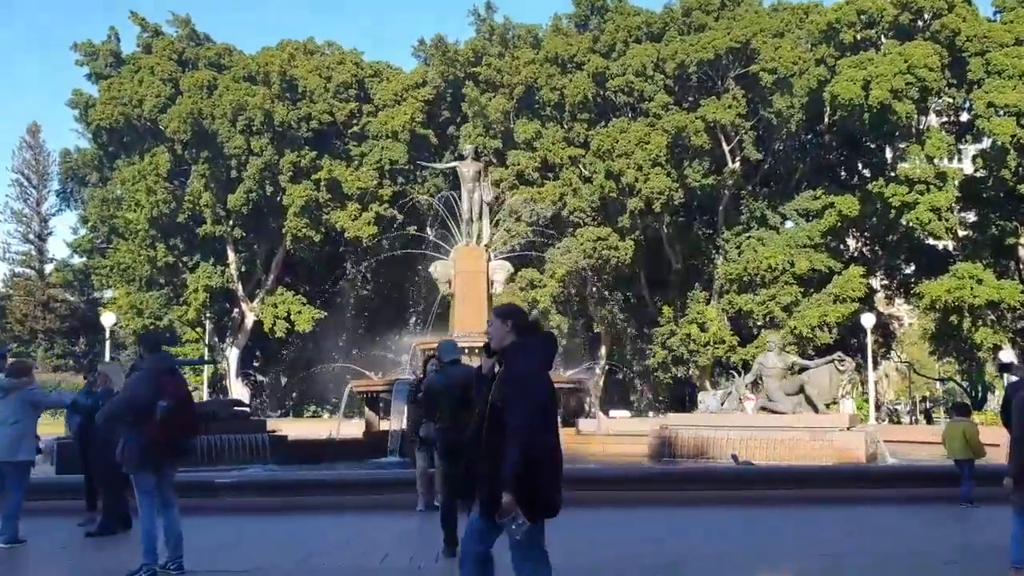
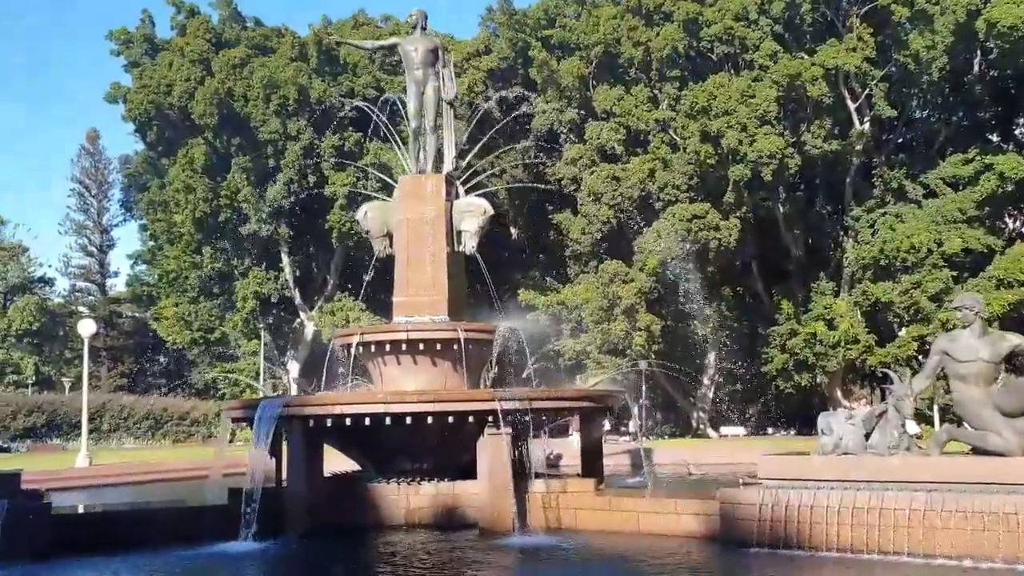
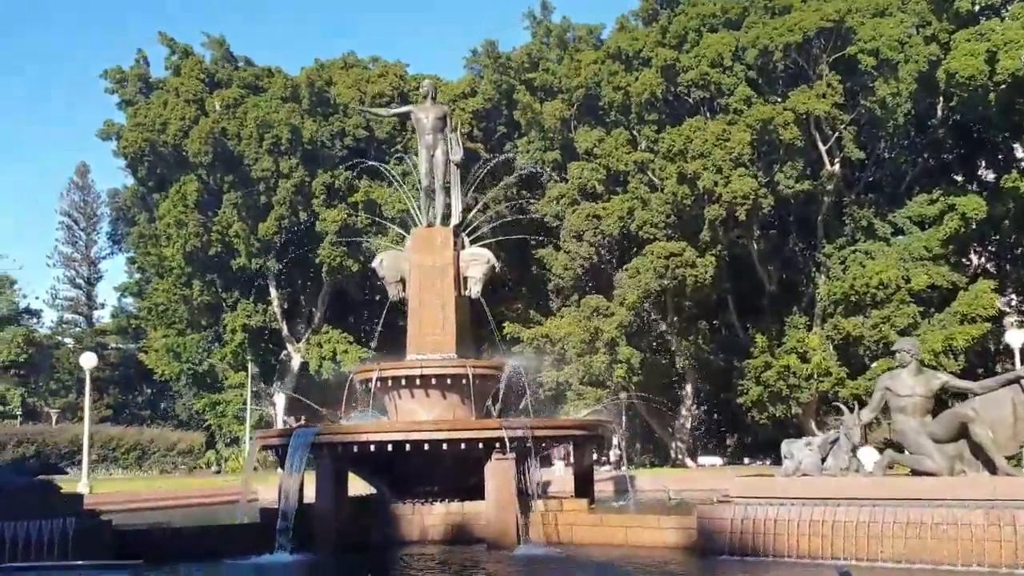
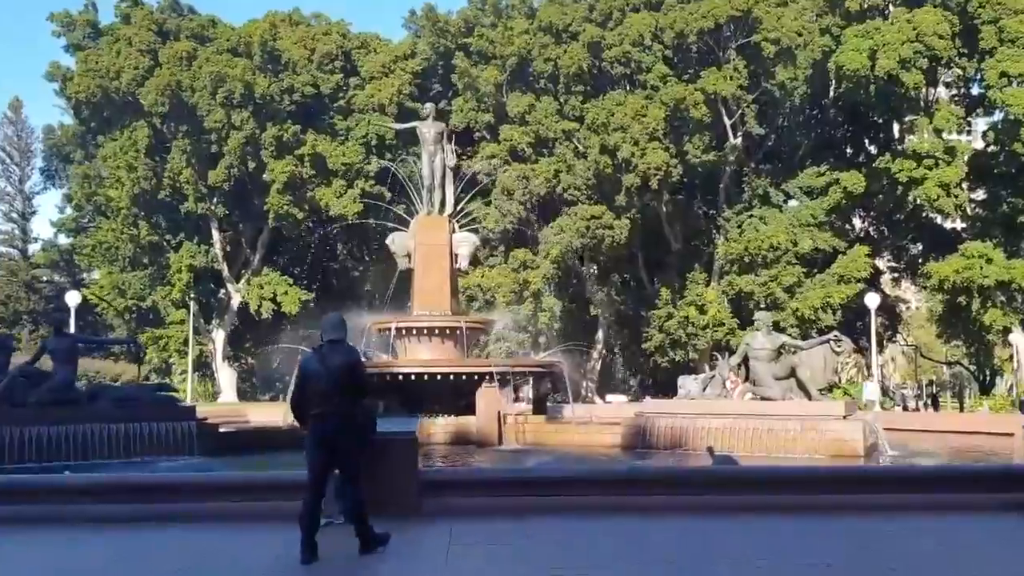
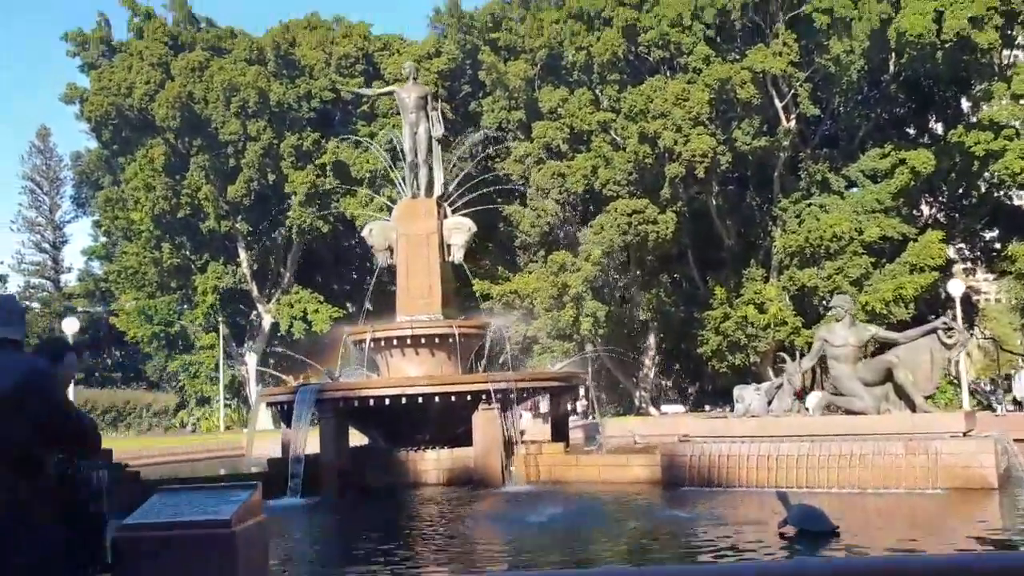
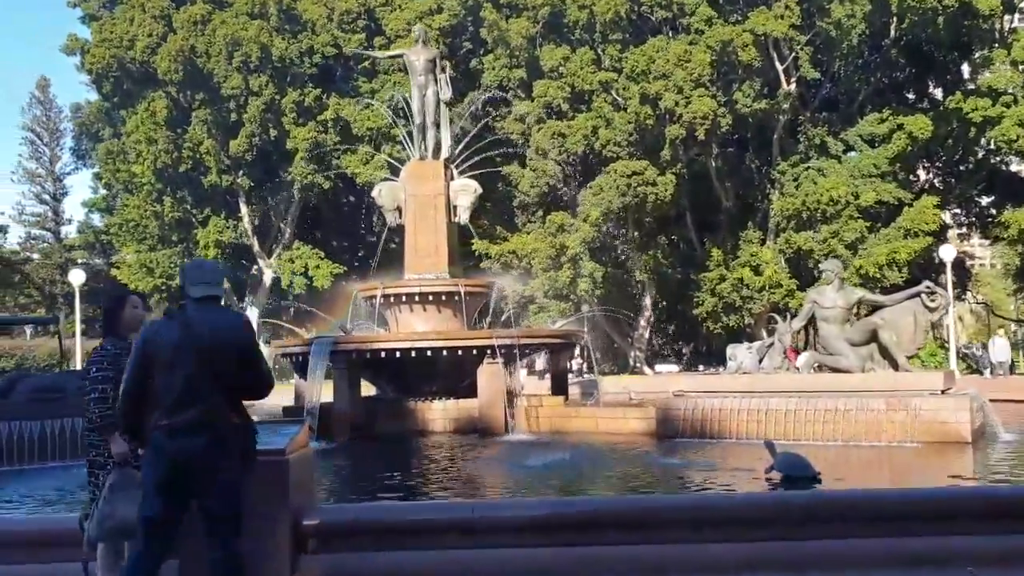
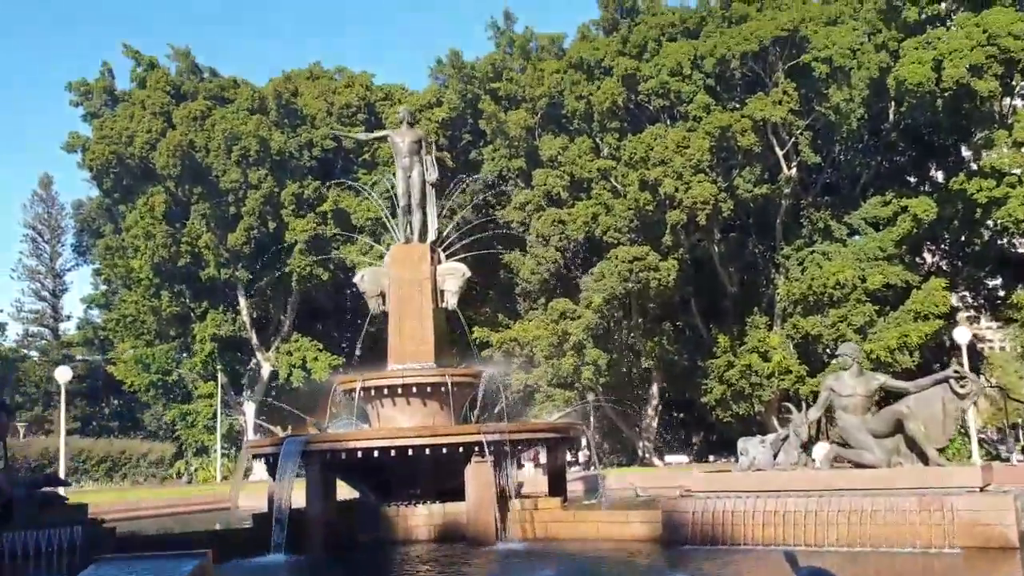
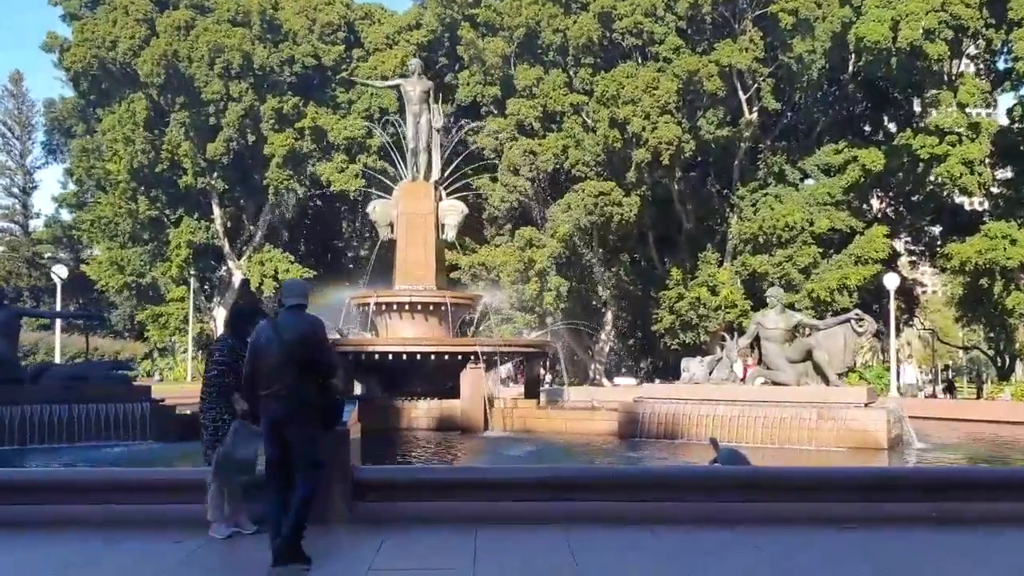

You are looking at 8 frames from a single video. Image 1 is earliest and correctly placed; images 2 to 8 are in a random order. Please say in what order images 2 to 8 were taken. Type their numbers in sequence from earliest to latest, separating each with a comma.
4, 8, 6, 5, 7, 3, 2
